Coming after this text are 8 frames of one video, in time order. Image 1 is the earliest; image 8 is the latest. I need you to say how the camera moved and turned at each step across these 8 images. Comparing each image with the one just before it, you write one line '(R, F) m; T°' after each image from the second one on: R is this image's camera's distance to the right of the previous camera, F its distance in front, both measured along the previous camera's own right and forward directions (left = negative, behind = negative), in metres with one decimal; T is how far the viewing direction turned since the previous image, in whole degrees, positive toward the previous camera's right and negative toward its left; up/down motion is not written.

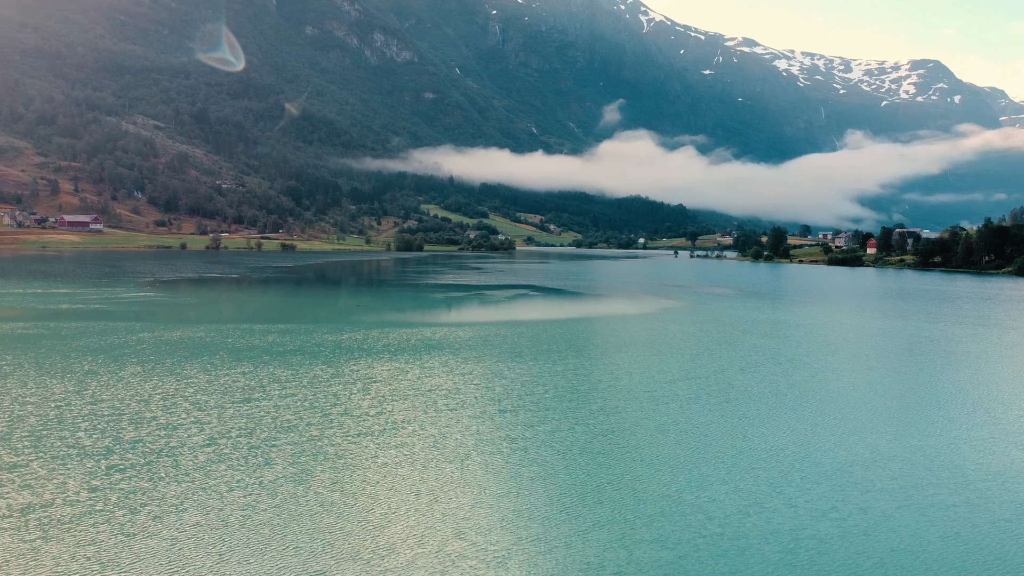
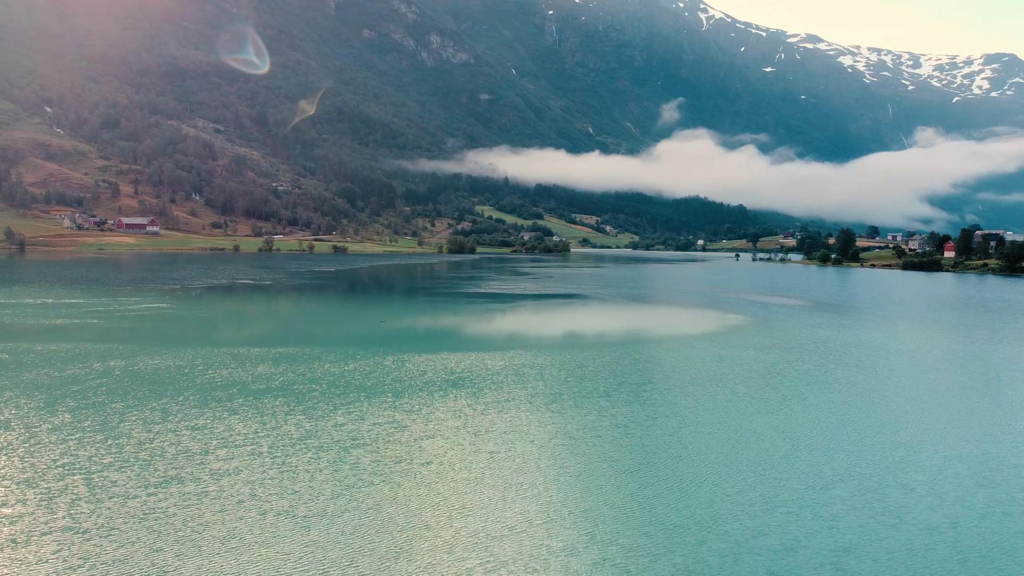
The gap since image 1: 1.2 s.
(+0.3, +3.4) m; -4°
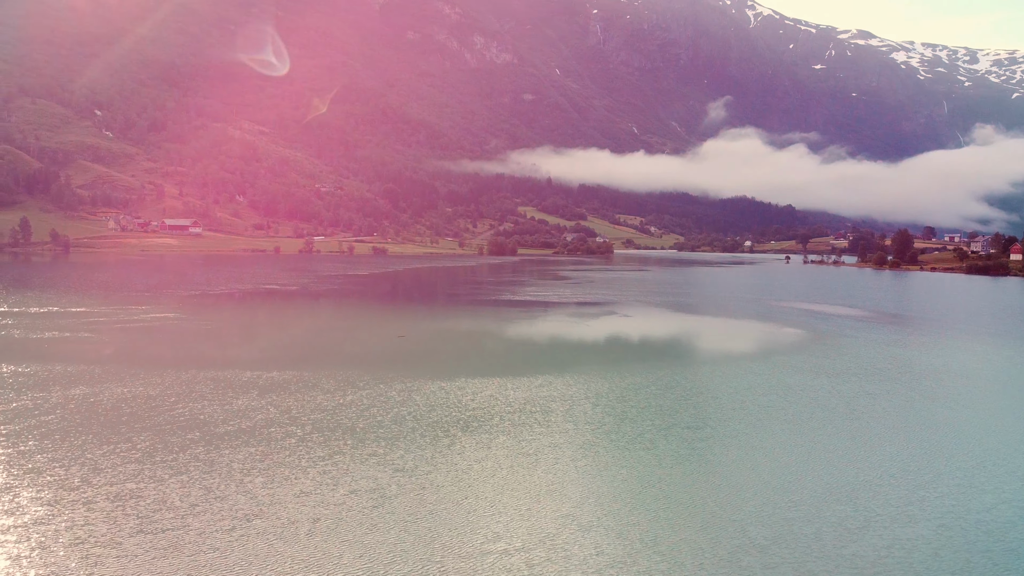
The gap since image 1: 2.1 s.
(+0.3, +2.6) m; -3°
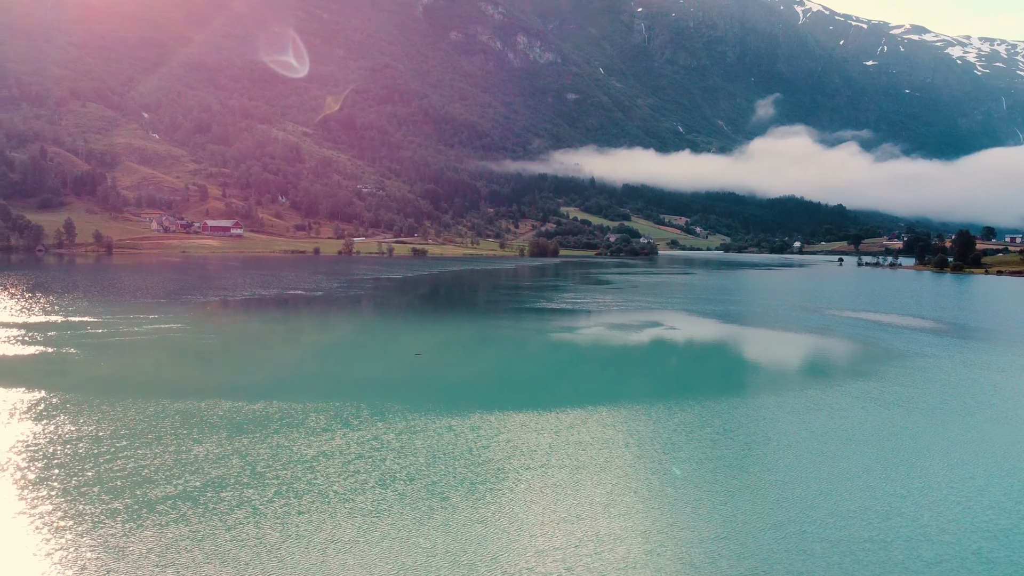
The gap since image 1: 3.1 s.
(+0.3, +2.6) m; -3°
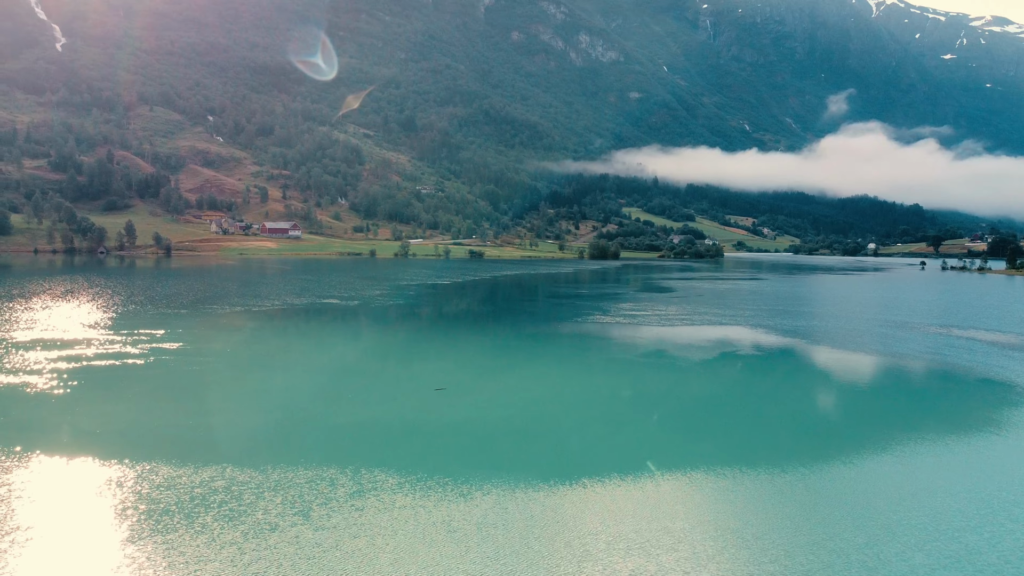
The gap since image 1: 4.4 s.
(+0.4, +3.7) m; -4°
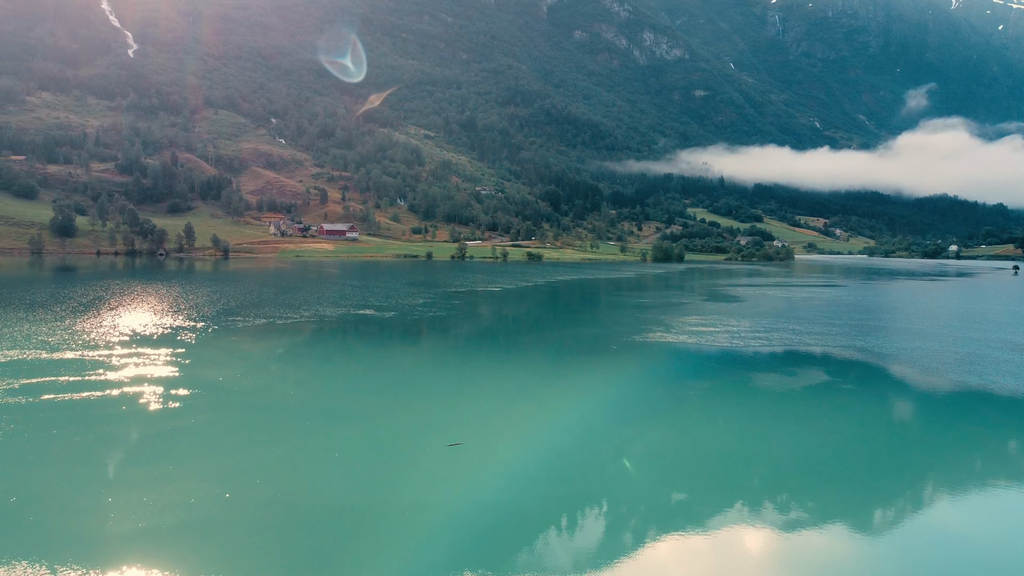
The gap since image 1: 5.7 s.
(+0.4, +3.6) m; -4°
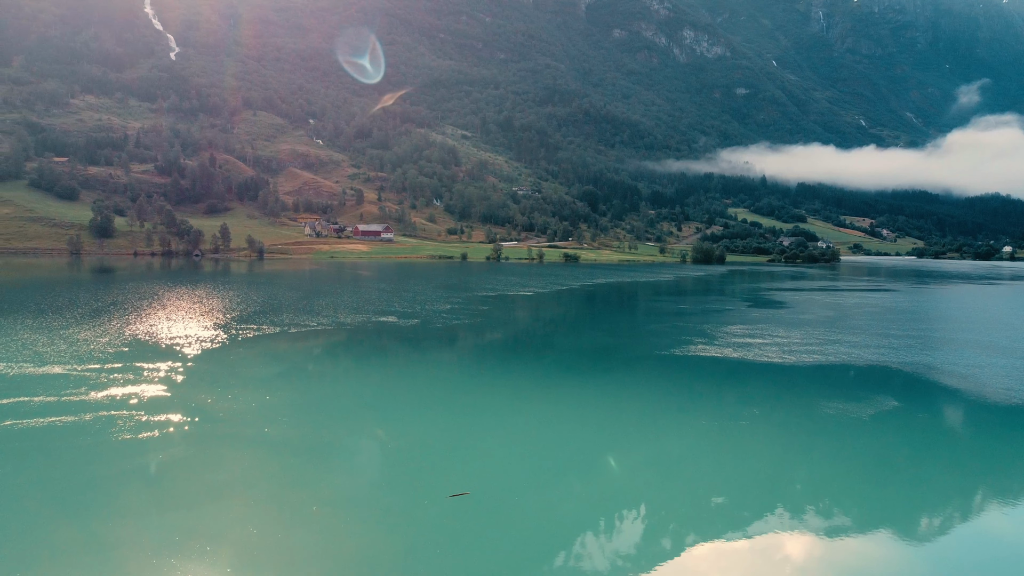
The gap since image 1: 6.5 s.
(+0.3, +2.1) m; -3°
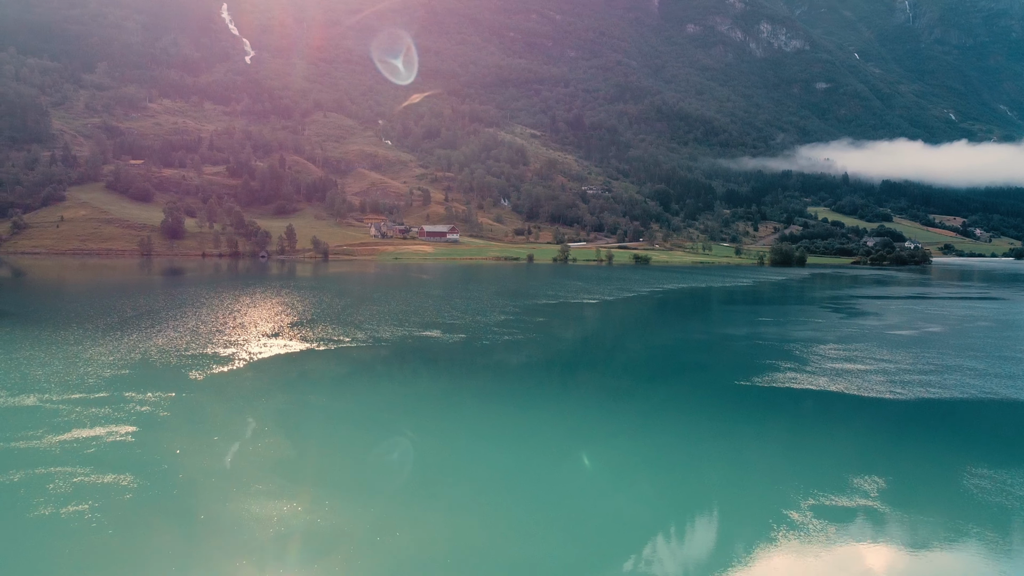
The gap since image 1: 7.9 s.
(+0.5, +3.6) m; -5°
